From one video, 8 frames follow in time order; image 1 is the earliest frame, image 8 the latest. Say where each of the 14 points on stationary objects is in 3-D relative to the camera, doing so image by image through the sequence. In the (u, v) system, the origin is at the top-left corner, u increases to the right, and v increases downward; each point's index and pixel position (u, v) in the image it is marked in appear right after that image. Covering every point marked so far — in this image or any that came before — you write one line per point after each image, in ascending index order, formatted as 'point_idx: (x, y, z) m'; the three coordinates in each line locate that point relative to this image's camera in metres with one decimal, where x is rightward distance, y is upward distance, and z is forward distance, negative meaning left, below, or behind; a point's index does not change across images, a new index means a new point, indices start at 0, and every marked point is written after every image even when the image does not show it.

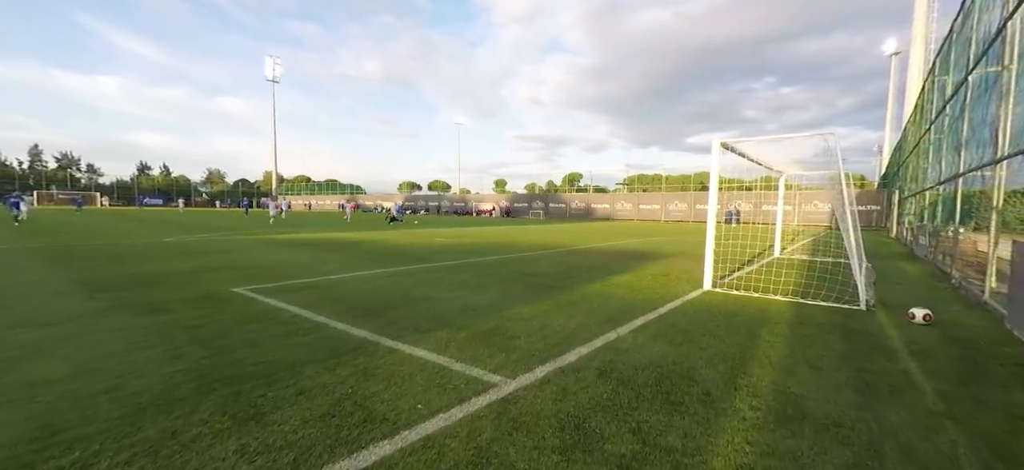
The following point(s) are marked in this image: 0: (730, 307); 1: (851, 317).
0: (+2.7, -0.9, +5.3) m
1: (+3.8, -0.9, +4.8) m
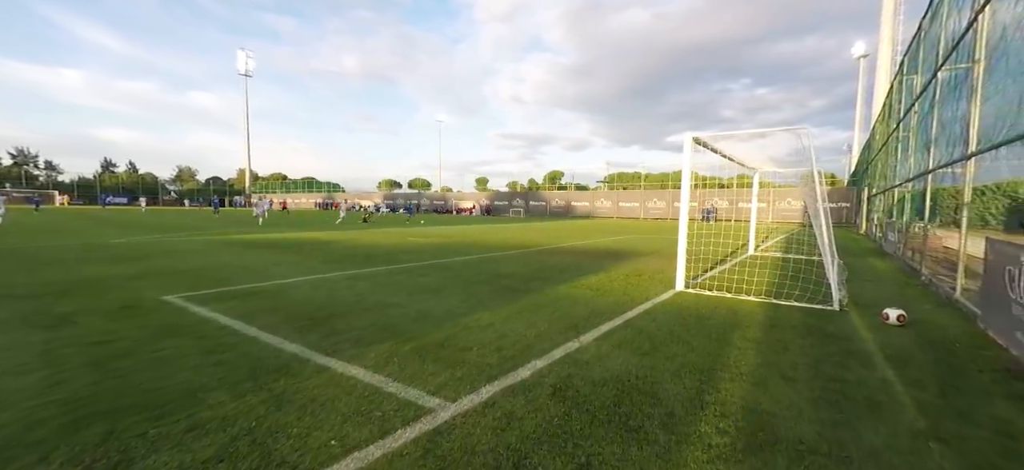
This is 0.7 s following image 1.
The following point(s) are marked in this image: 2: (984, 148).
0: (+2.2, -0.9, +5.1) m
1: (+3.3, -0.9, +4.6) m
2: (+5.8, +1.1, +5.3) m
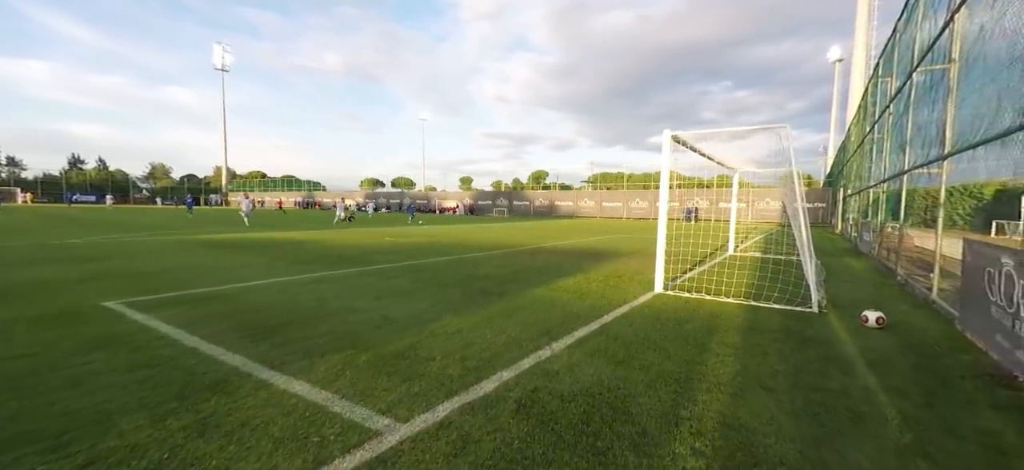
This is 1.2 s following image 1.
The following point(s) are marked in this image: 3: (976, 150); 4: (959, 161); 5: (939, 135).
0: (+1.9, -0.9, +4.9) m
1: (+3.0, -0.9, +4.5) m
2: (+5.4, +1.0, +5.2) m
3: (+5.2, +0.9, +4.8) m
4: (+5.5, +0.9, +5.3) m
5: (+6.2, +1.4, +6.3) m
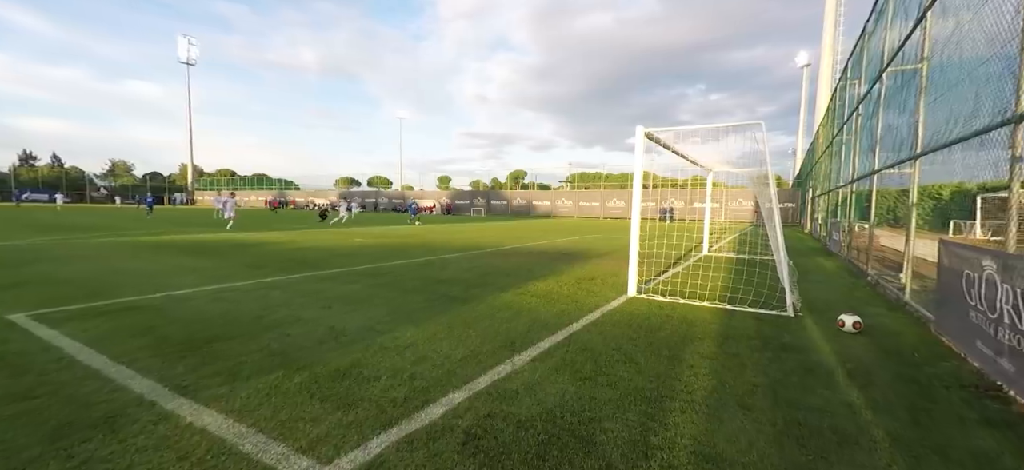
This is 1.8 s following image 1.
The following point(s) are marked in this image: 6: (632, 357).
0: (+1.5, -0.9, +4.6) m
1: (+2.7, -0.9, +4.3) m
2: (+5.0, +1.0, +5.2) m
3: (+4.8, +0.9, +4.7) m
4: (+5.1, +0.9, +5.3) m
5: (+5.7, +1.4, +6.2) m
6: (+0.9, -1.0, +3.4) m
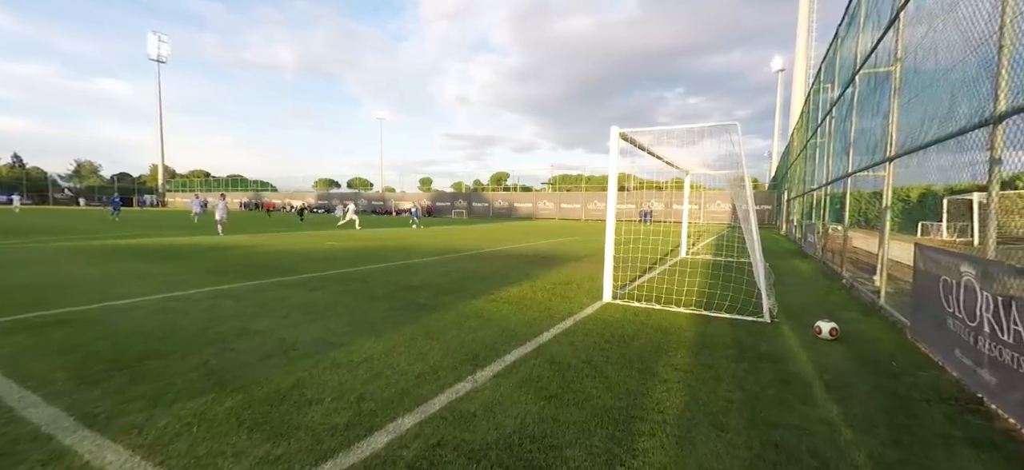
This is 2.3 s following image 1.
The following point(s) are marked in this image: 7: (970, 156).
0: (+1.2, -0.9, +4.5) m
1: (+2.3, -1.0, +4.2) m
2: (+4.7, +1.0, +5.1) m
3: (+4.4, +0.9, +4.7) m
4: (+4.8, +0.9, +5.2) m
5: (+5.3, +1.4, +6.2) m
6: (+0.7, -1.0, +3.2) m
7: (+3.9, +0.7, +3.7) m
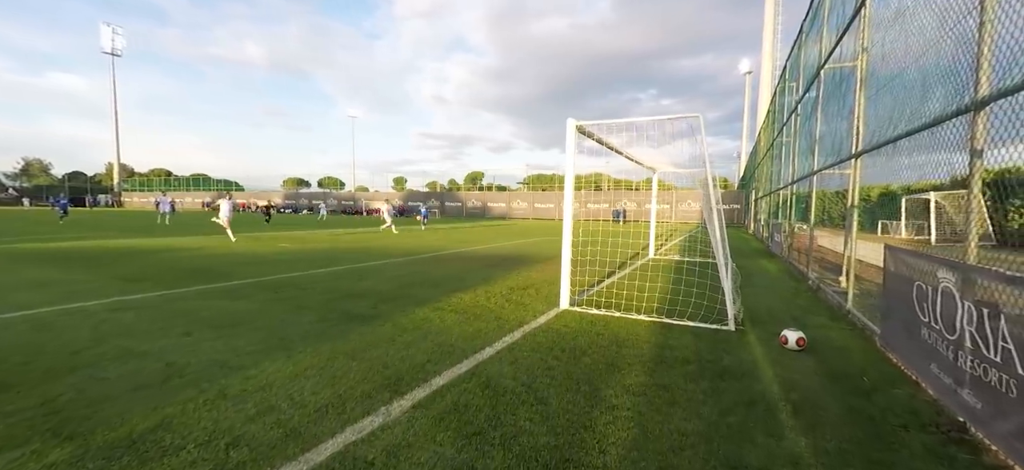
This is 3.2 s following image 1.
0: (+0.6, -1.0, +4.0) m
1: (+1.8, -1.0, +3.8) m
2: (+4.1, +1.0, +4.9) m
3: (+3.9, +0.9, +4.4) m
4: (+4.2, +0.9, +5.0) m
5: (+4.7, +1.4, +6.0) m
6: (+0.2, -1.0, +2.7) m
7: (+3.4, +0.7, +3.4) m
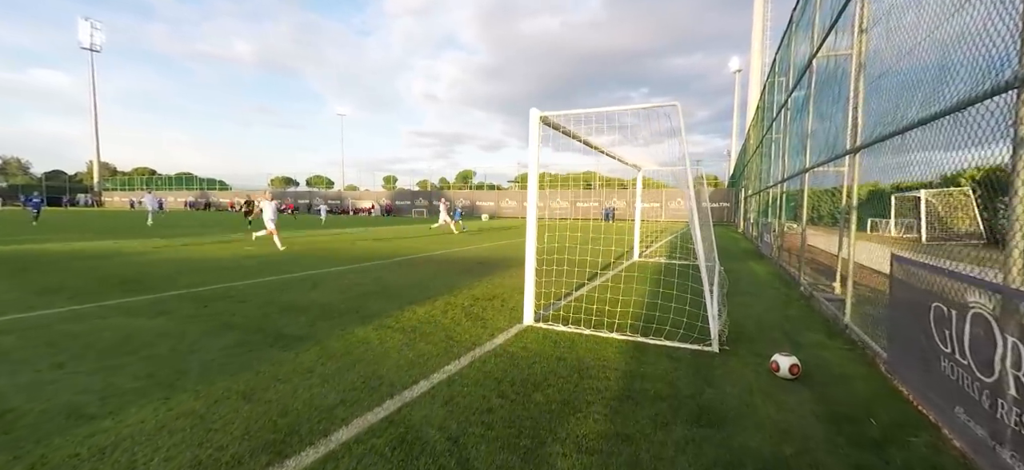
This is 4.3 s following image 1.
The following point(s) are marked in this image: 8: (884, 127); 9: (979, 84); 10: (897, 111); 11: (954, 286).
0: (+0.2, -1.0, +3.4) m
1: (+1.4, -1.0, +3.2) m
2: (+3.6, +0.9, +4.3) m
3: (+3.4, +0.8, +3.9) m
4: (+3.7, +0.8, +4.4) m
5: (+4.2, +1.4, +5.5) m
6: (-0.2, -1.1, +2.1) m
7: (+2.9, +0.6, +2.8) m
8: (+3.6, +1.0, +4.2) m
9: (+2.8, +0.9, +2.7) m
10: (+3.4, +1.1, +3.9) m
11: (+2.4, -0.3, +2.4) m
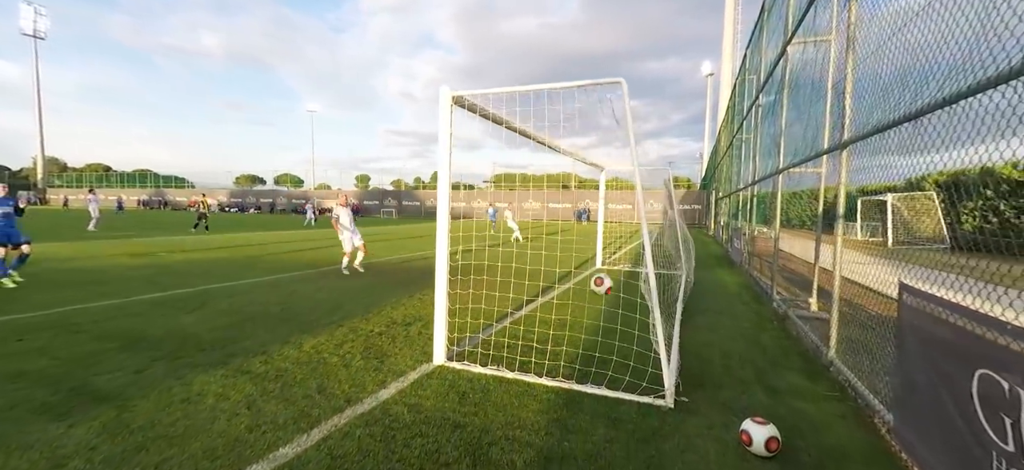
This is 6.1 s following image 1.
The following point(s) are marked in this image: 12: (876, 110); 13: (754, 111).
0: (-0.5, -1.1, +2.4) m
1: (+0.7, -1.2, +2.3) m
2: (+2.9, +0.8, +3.5) m
3: (+2.7, +0.7, +3.0) m
4: (+2.9, +0.7, +3.6) m
5: (+3.4, +1.2, +4.7) m
6: (-0.9, -1.2, +1.1) m
7: (+2.3, +0.5, +2.0) m
8: (+2.8, +0.9, +3.3) m
9: (+2.2, +0.8, +1.8) m
10: (+2.7, +1.0, +3.1) m
11: (+1.8, -0.4, +1.5) m
12: (+2.8, +1.0, +3.4) m
13: (+5.5, +2.8, +9.8) m
